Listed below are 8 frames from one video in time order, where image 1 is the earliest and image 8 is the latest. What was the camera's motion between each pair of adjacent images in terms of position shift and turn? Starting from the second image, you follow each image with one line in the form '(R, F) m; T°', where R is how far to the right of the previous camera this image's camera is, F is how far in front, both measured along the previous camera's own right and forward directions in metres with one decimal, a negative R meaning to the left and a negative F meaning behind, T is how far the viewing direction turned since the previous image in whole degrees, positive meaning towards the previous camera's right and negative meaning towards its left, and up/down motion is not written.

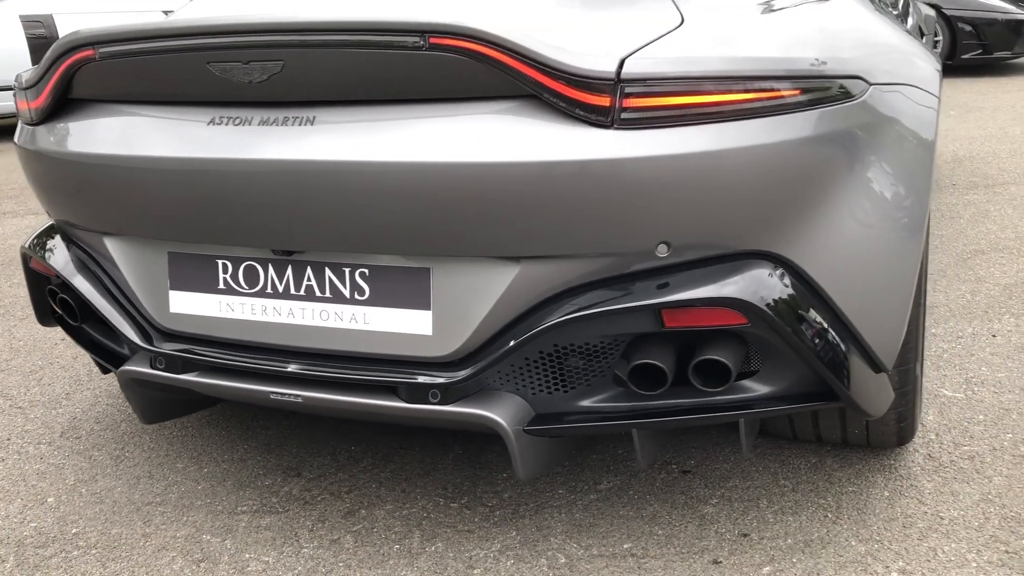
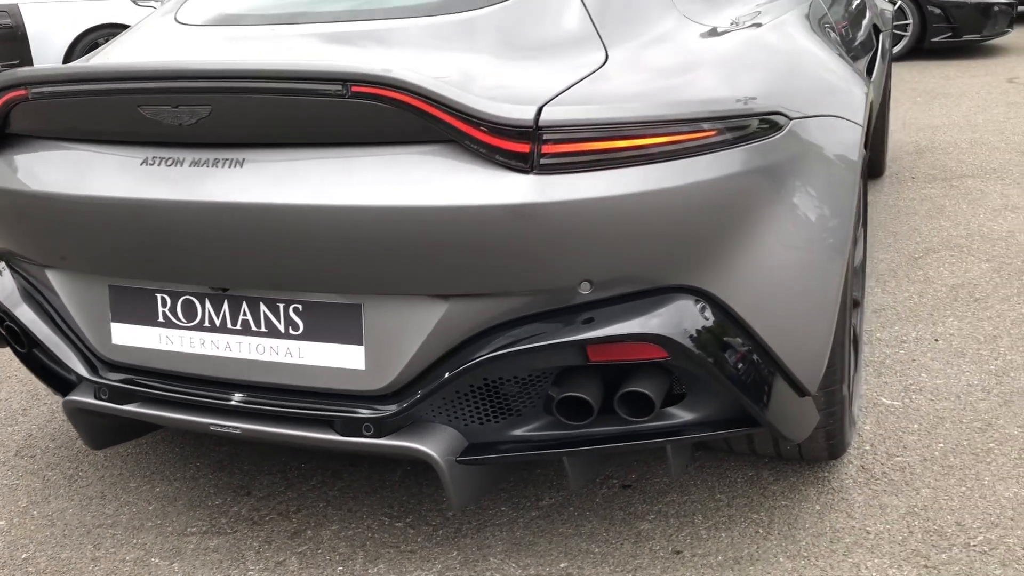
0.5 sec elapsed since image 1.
(+0.1, 0.0) m; +1°
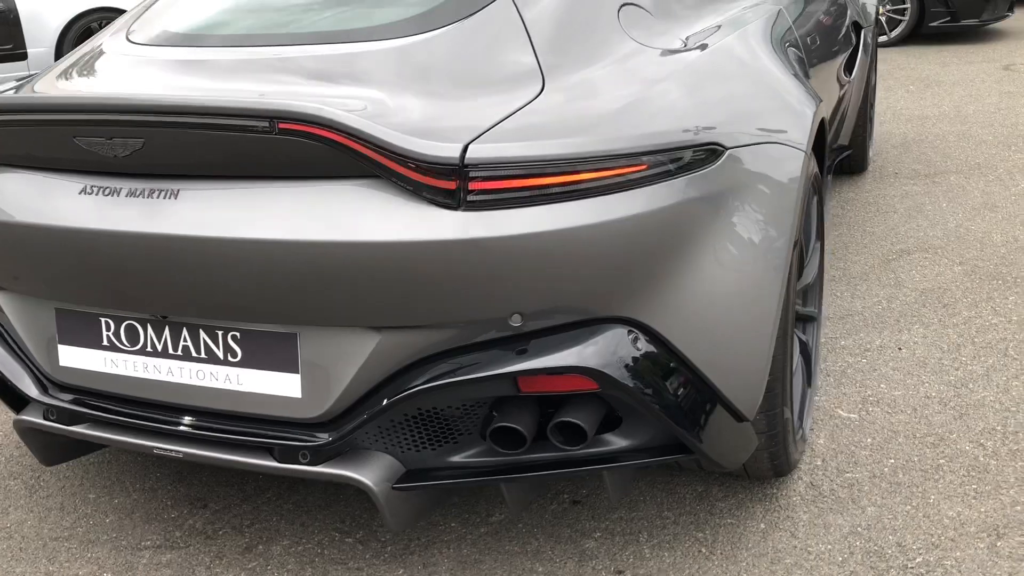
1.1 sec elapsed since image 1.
(+0.1, 0.0) m; 0°
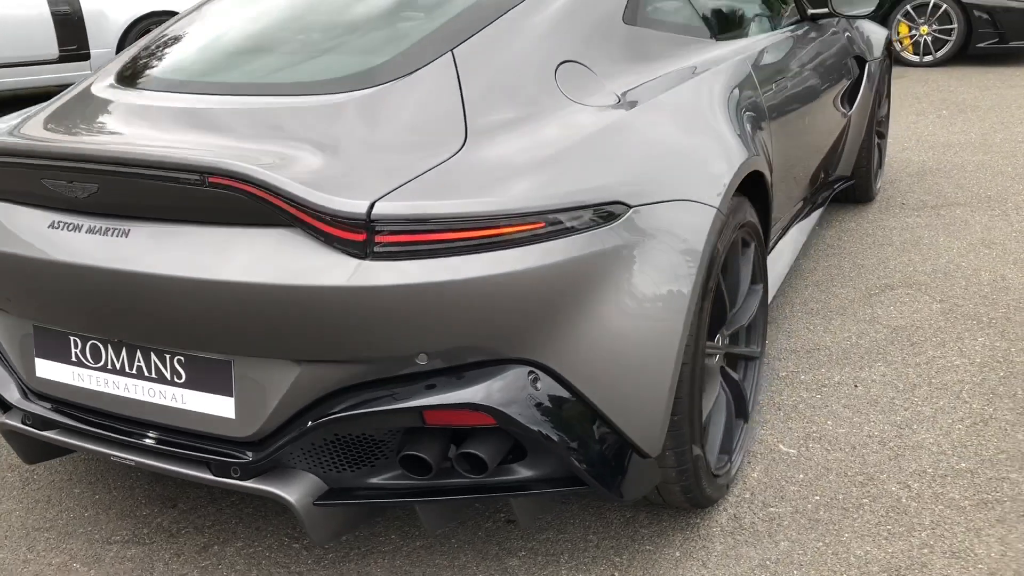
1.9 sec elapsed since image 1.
(+0.3, -0.1) m; -4°
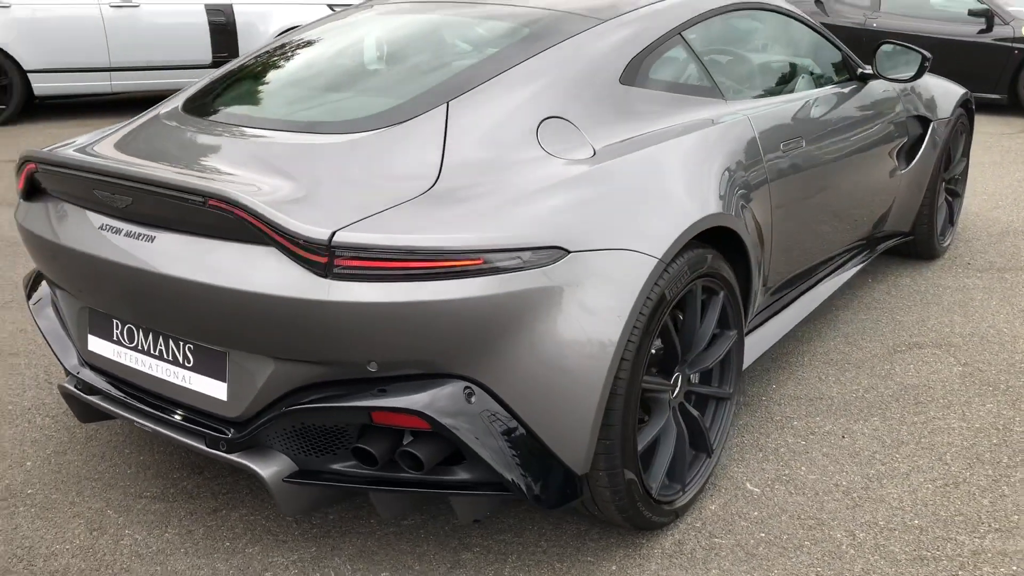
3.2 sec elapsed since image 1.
(+0.4, -0.2) m; -8°
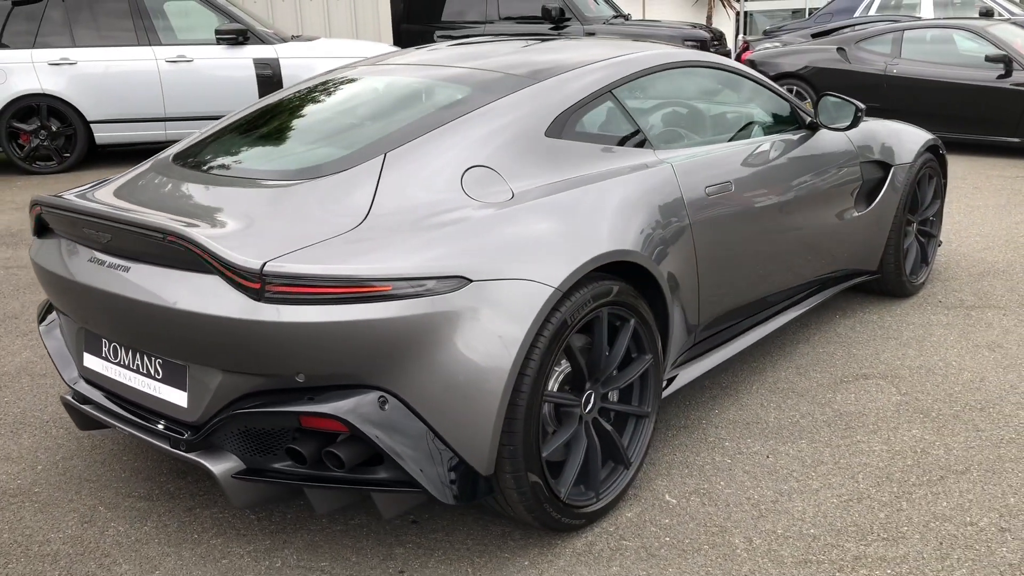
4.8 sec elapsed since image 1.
(+0.4, -0.3) m; -4°
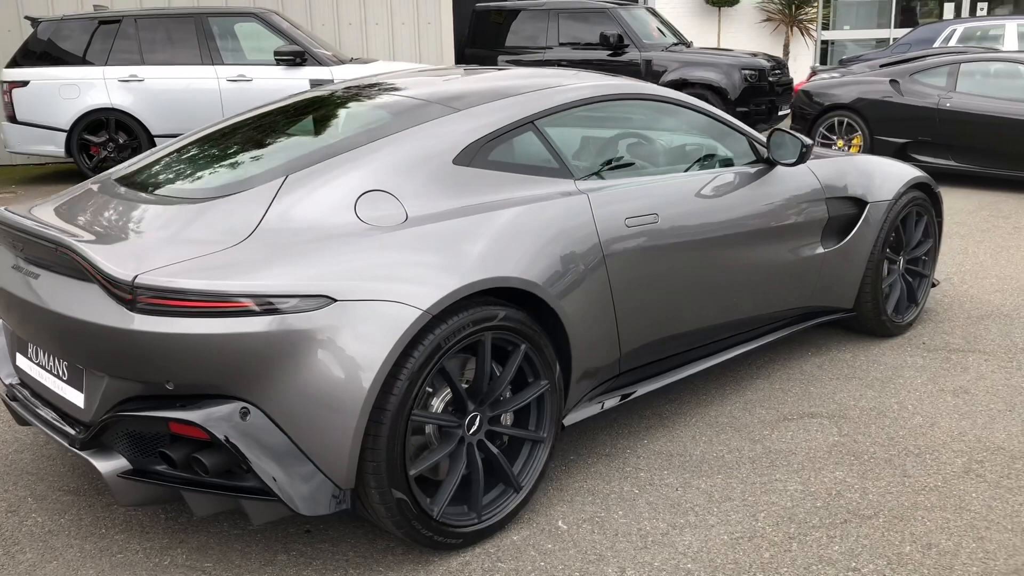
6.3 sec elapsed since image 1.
(+0.6, 0.0) m; -6°
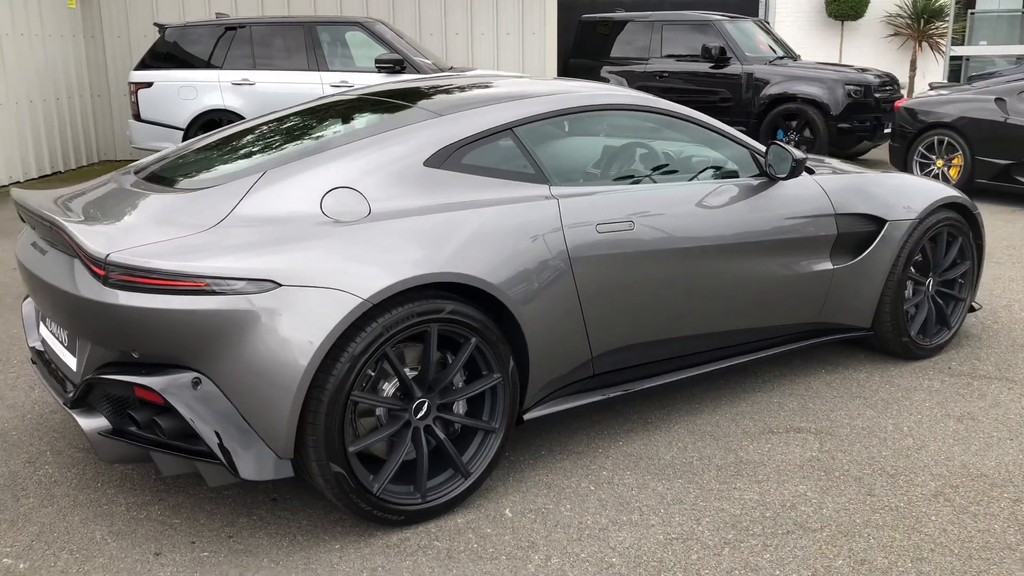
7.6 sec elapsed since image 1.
(+0.5, -0.1) m; -8°
